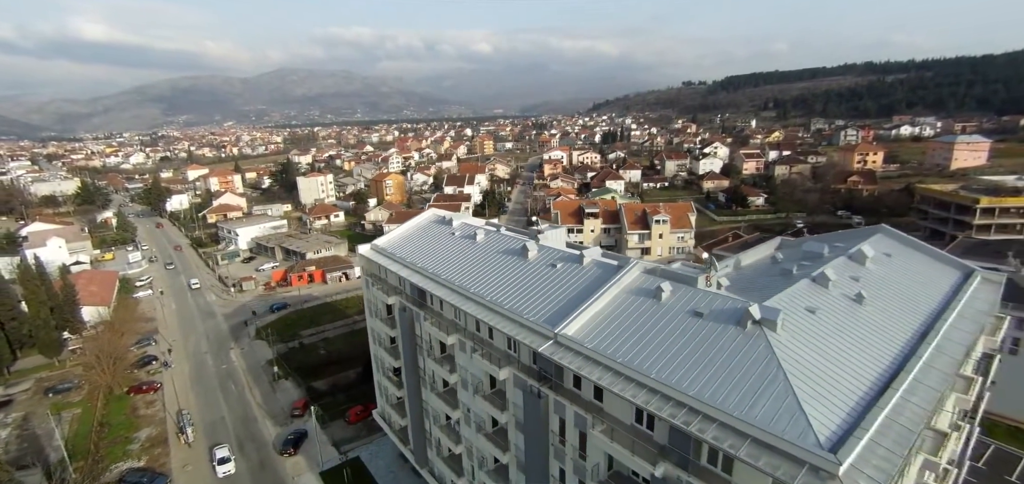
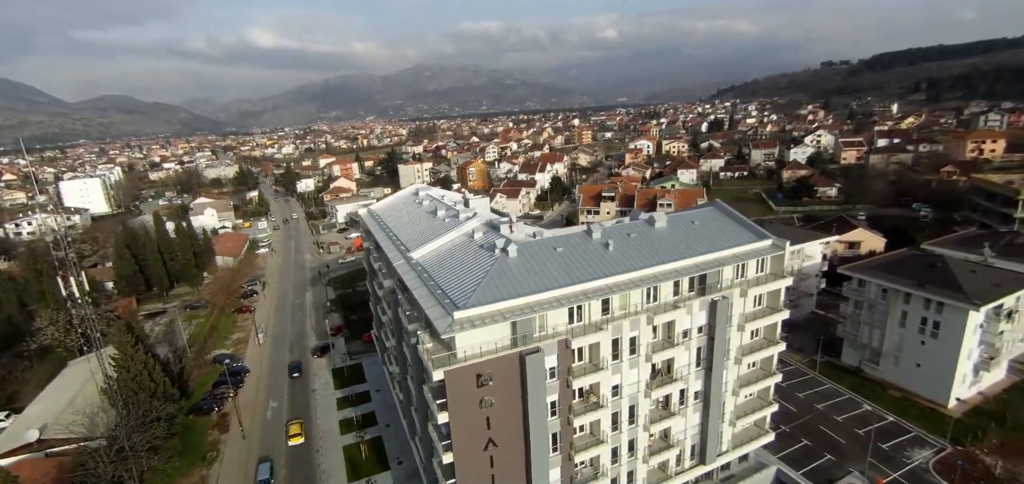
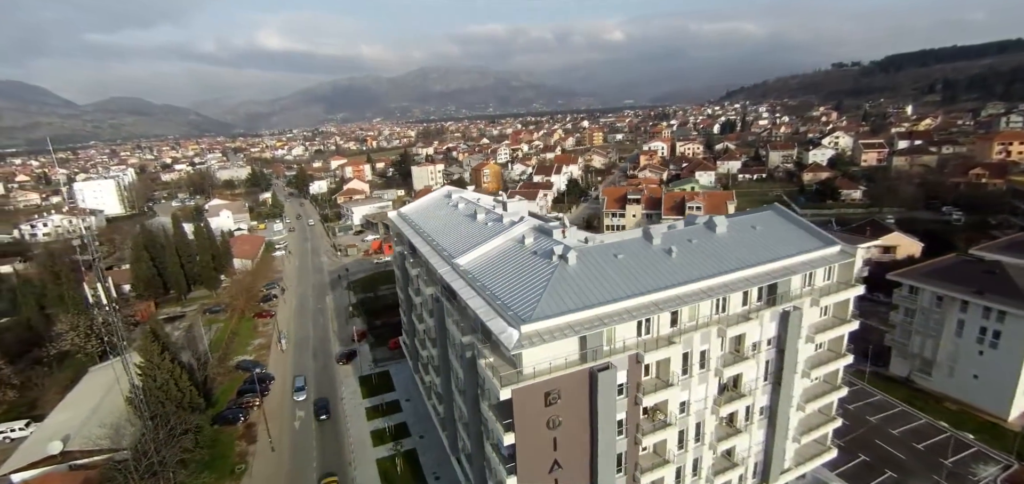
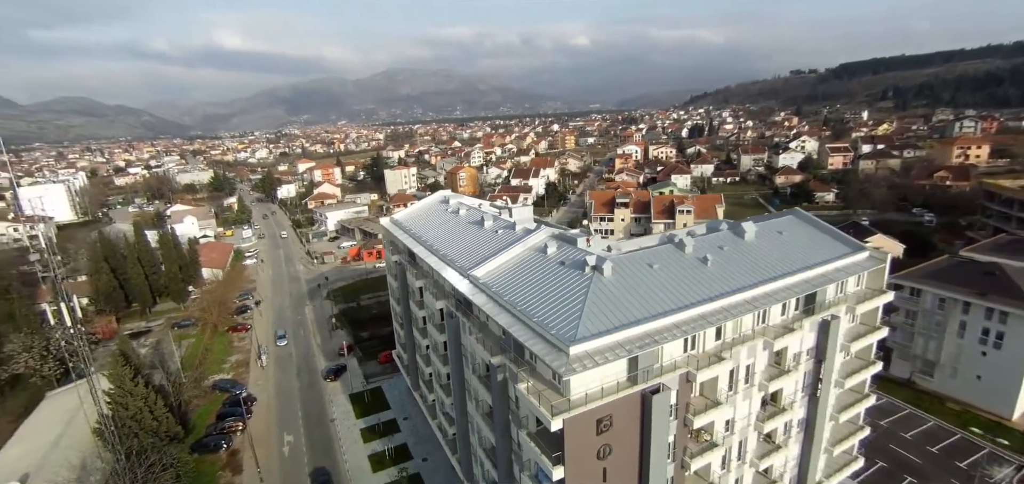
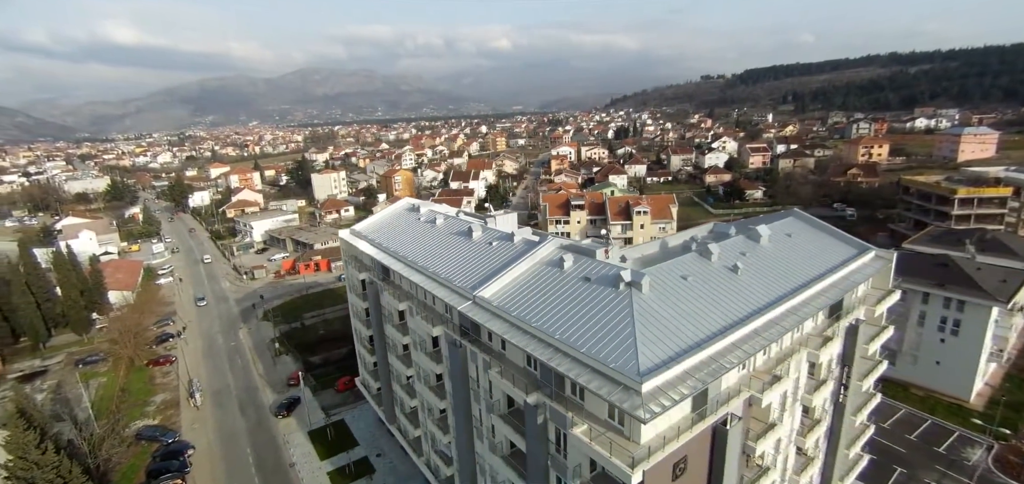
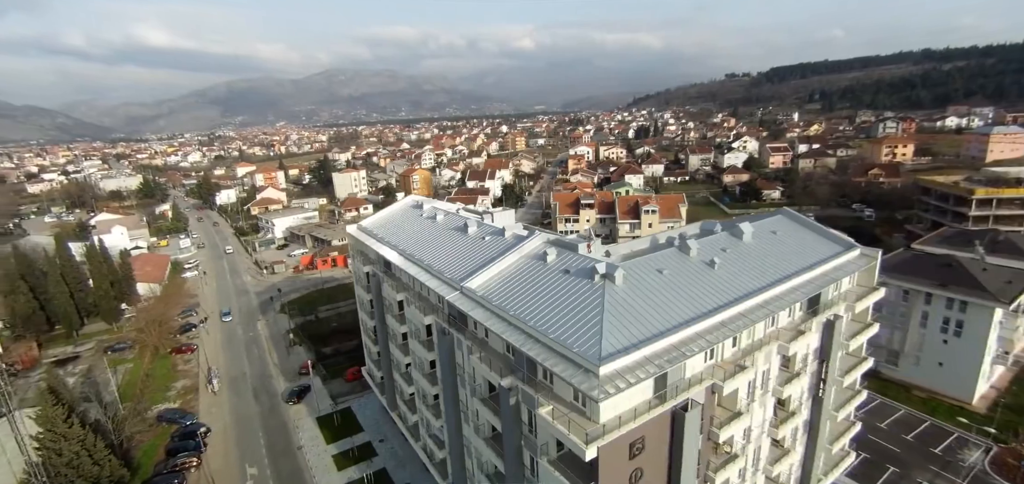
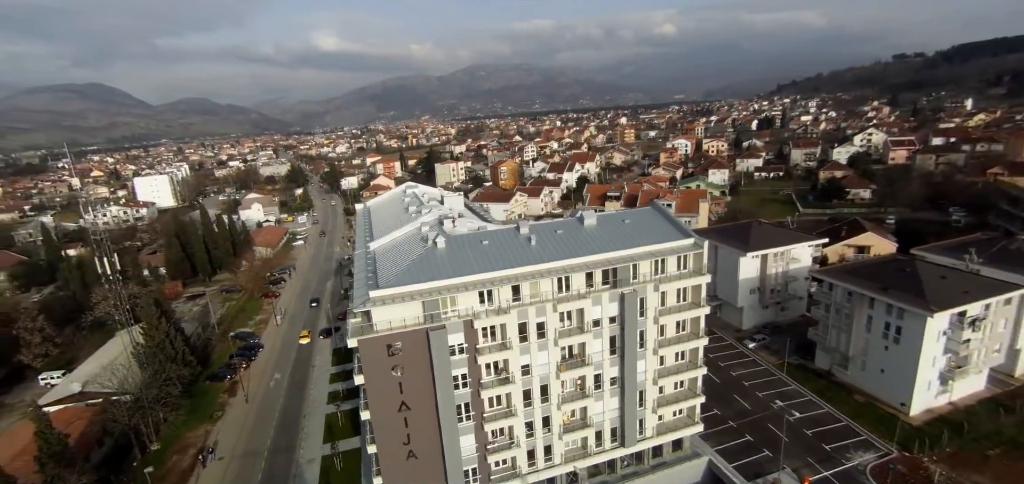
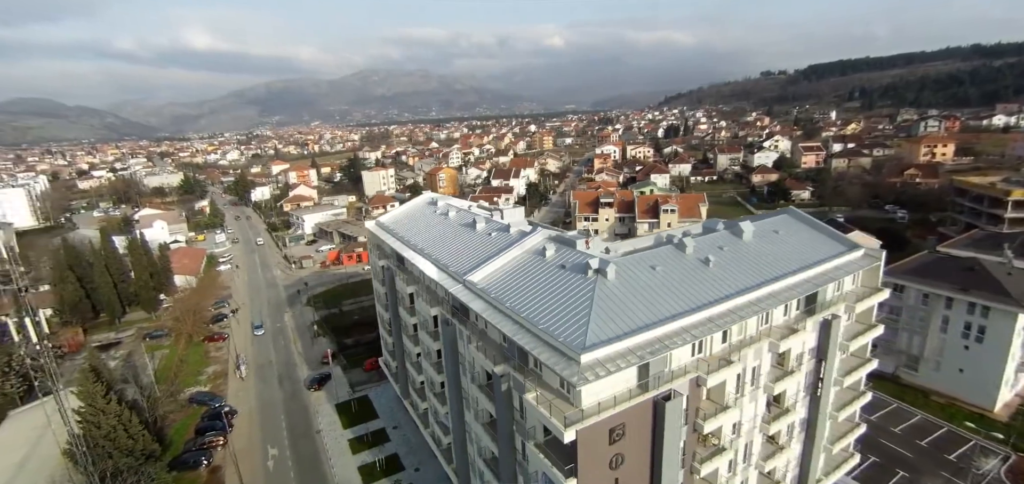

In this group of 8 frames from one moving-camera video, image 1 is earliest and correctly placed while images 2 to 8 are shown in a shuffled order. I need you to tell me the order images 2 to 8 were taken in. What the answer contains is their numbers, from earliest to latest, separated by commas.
5, 6, 8, 4, 3, 2, 7
